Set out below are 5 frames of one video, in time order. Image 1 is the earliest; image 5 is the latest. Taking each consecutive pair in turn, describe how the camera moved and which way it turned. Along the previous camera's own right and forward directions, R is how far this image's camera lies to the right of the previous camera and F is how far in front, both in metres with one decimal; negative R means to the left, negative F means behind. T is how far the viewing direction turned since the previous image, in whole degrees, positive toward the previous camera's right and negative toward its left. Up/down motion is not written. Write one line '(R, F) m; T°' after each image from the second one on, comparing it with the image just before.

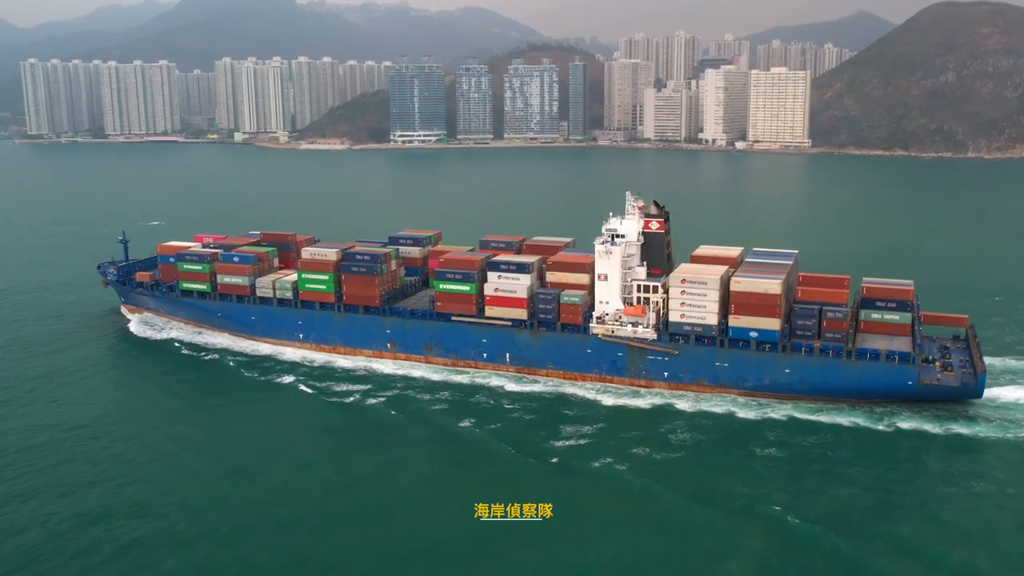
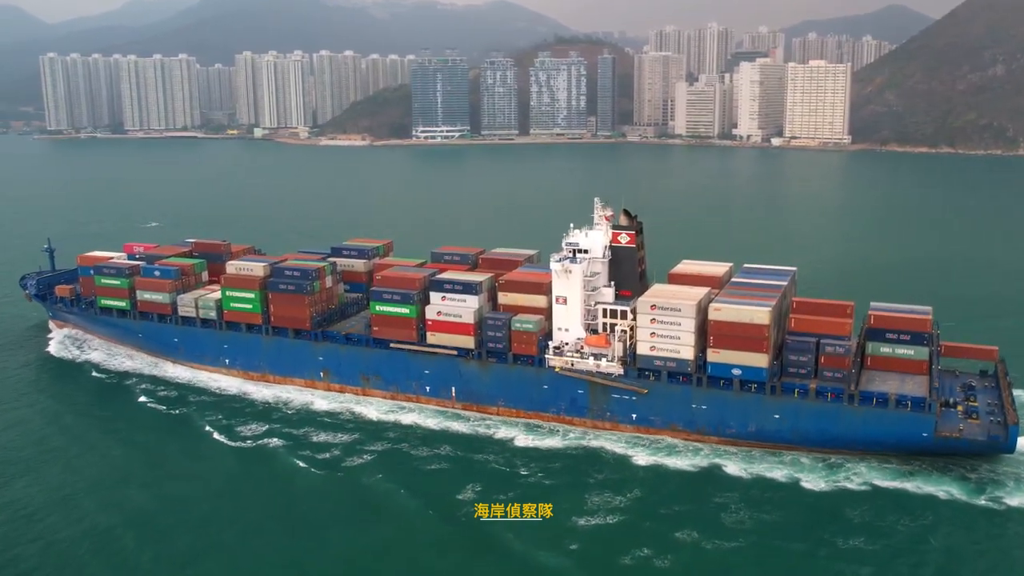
(+2.8, +5.0) m; -2°
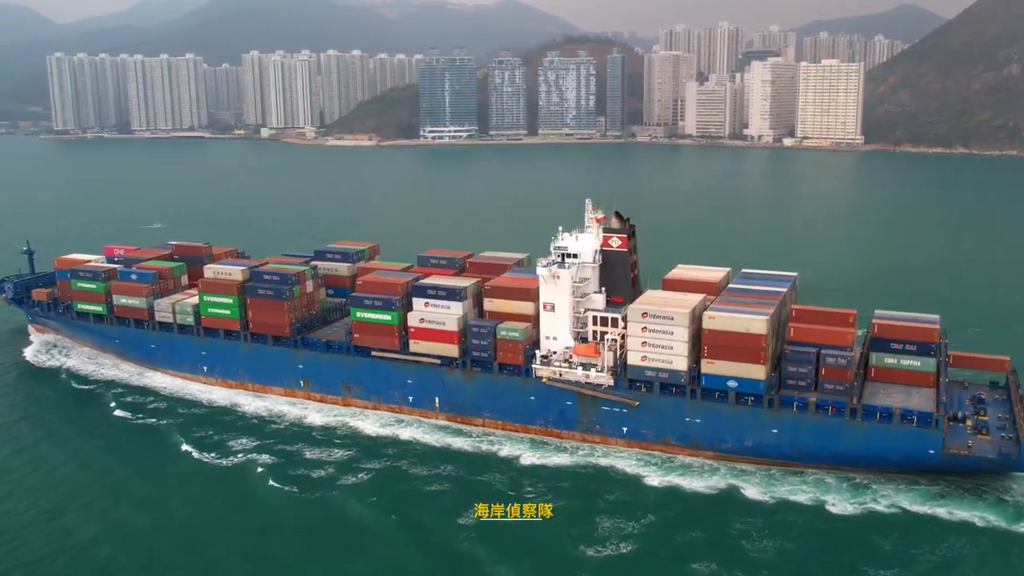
(+0.7, +1.3) m; -1°
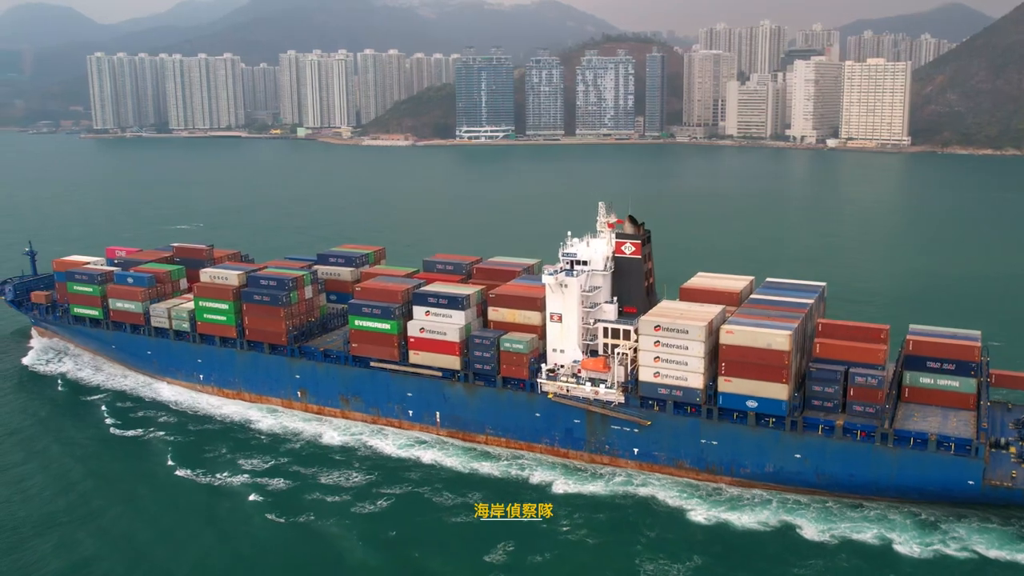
(+0.9, +1.8) m; -2°
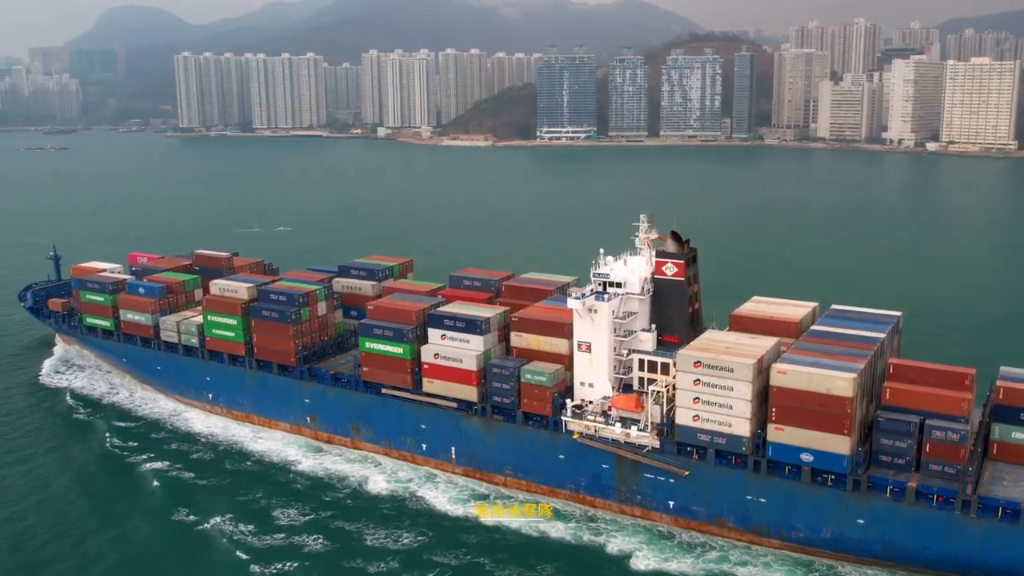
(+1.4, +3.0) m; -5°
